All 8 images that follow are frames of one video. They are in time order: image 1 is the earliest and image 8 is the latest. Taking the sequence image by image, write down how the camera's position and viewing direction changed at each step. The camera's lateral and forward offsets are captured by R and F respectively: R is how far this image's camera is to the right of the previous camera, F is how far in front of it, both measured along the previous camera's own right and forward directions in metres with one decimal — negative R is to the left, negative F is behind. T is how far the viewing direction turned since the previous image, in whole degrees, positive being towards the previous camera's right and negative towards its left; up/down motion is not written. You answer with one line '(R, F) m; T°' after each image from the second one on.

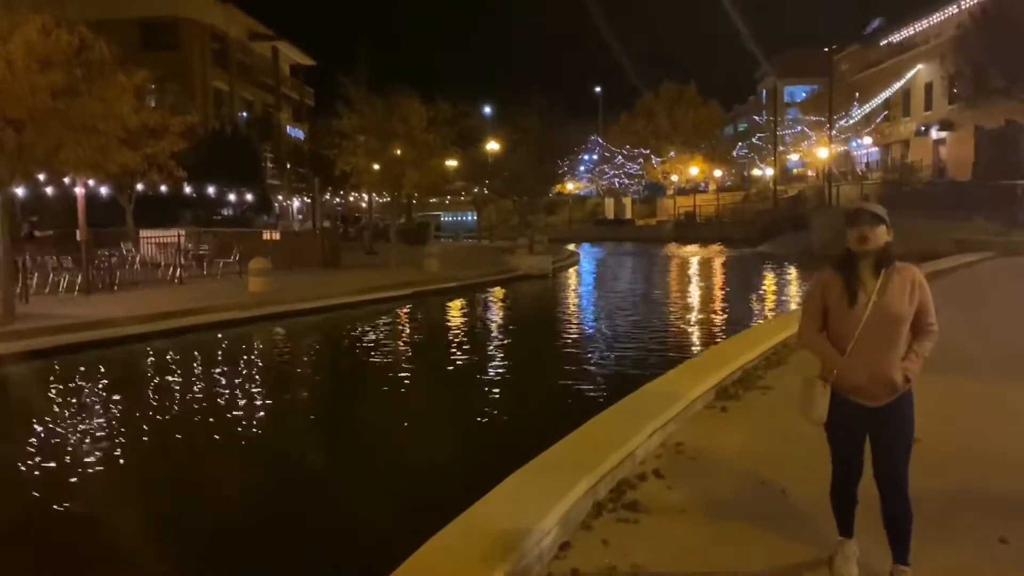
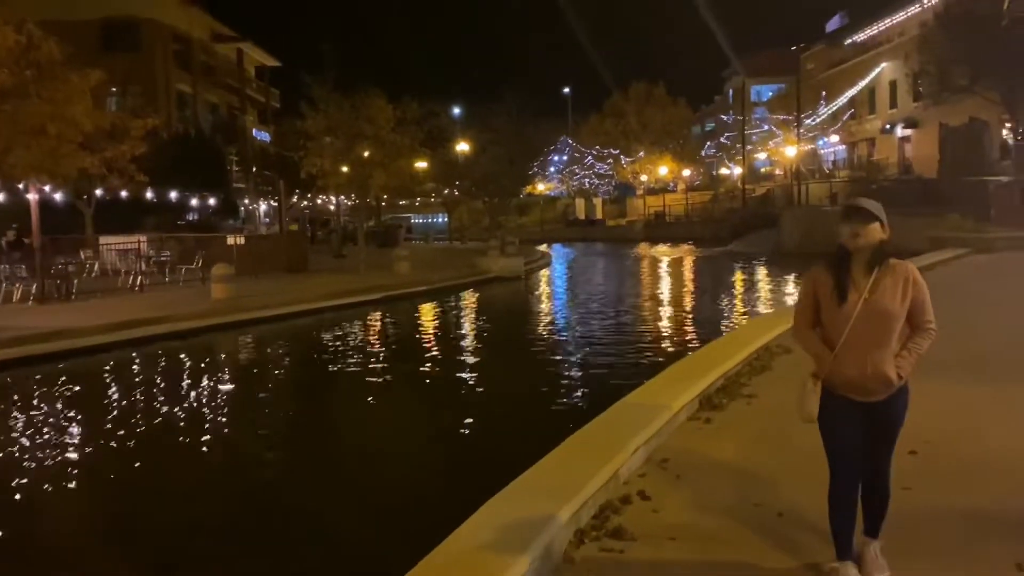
(0.0, +0.3) m; +2°
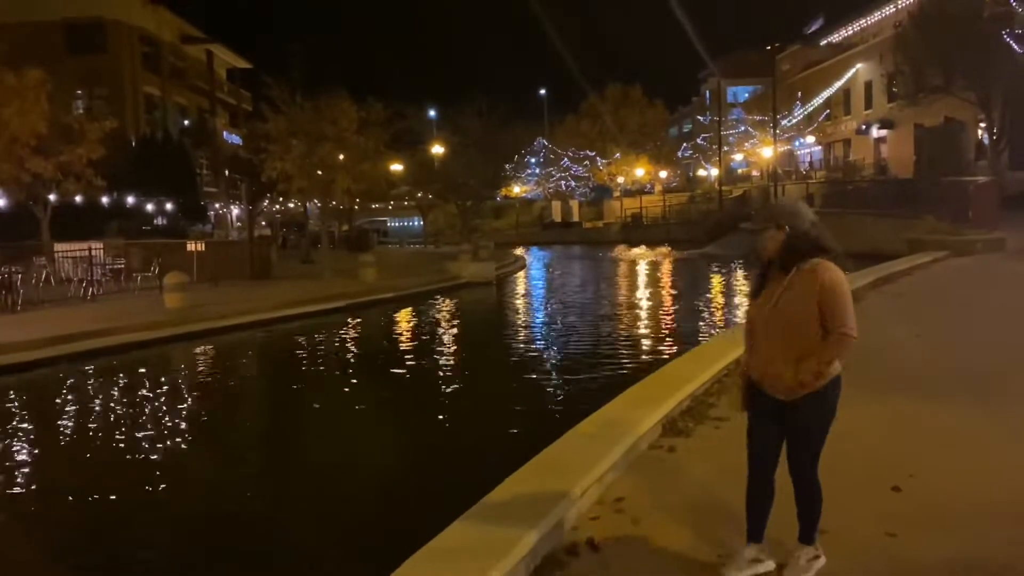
(+0.2, +0.6) m; +1°
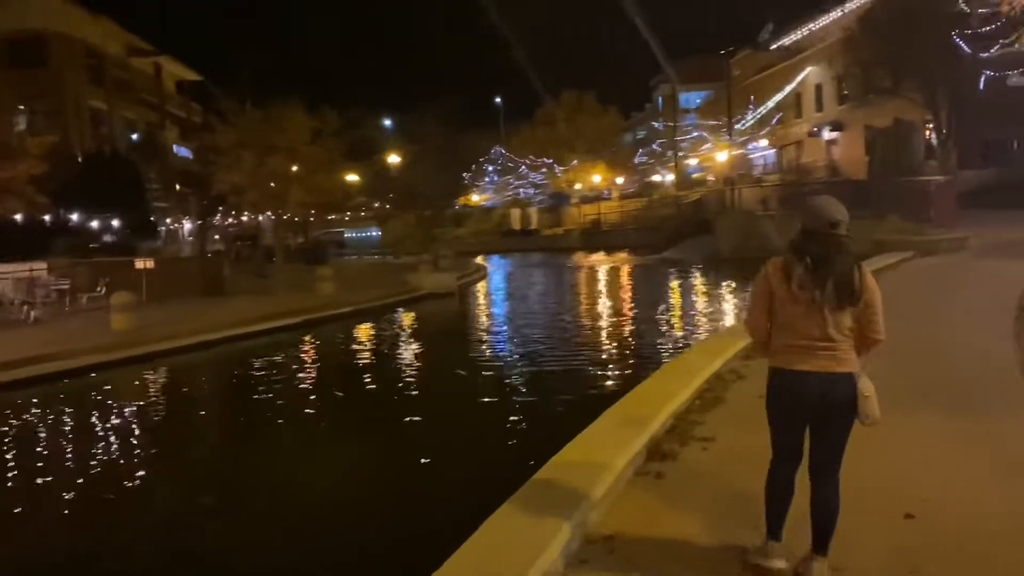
(-0.1, +0.4) m; +3°
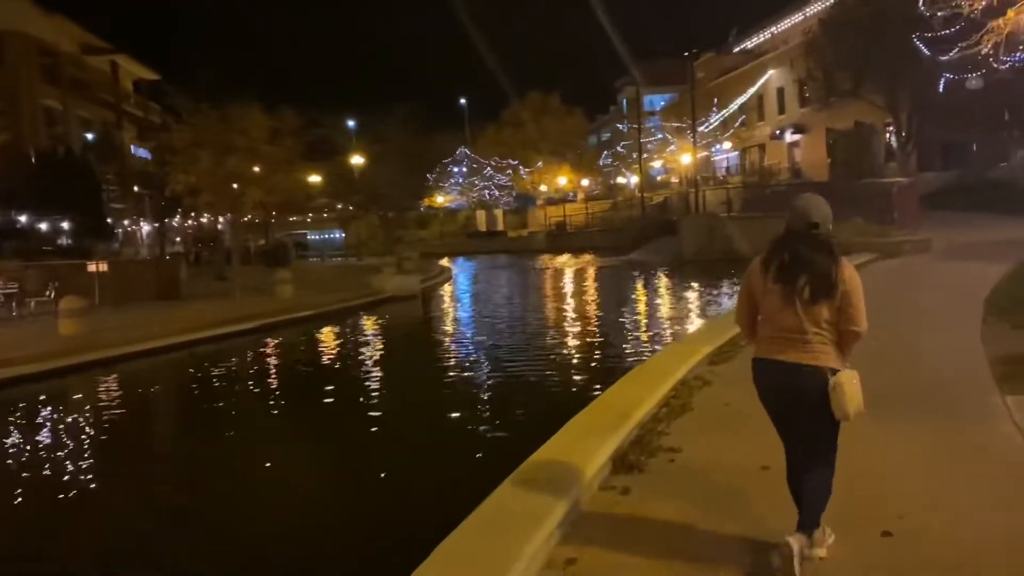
(0.0, +0.3) m; +2°
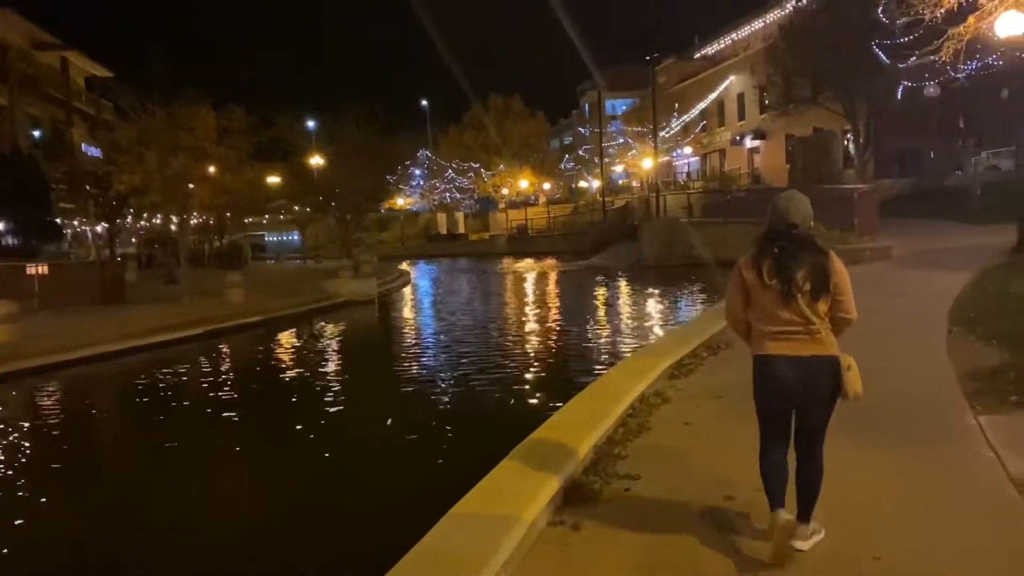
(+0.1, +0.4) m; +2°
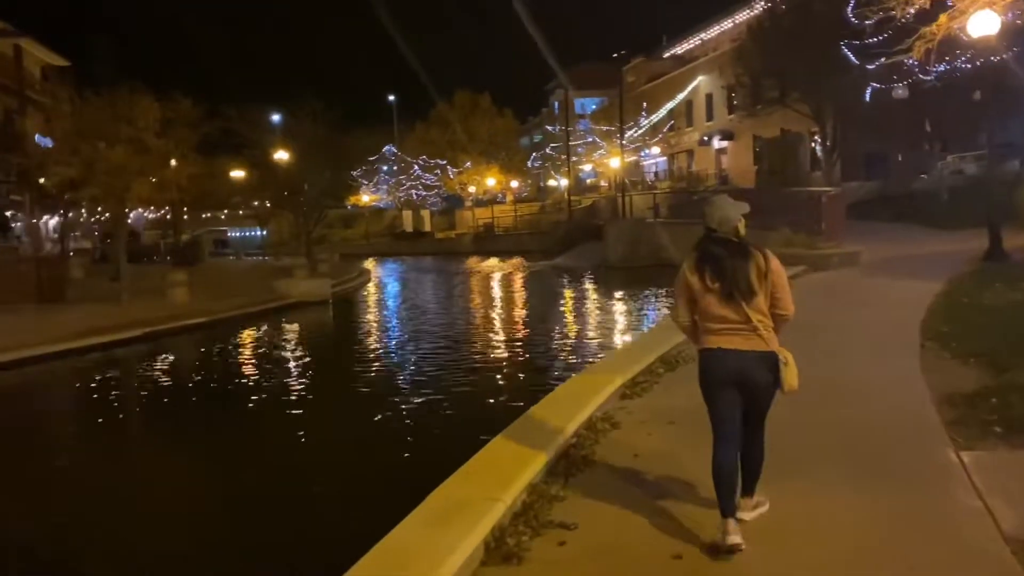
(+0.2, +0.7) m; +2°
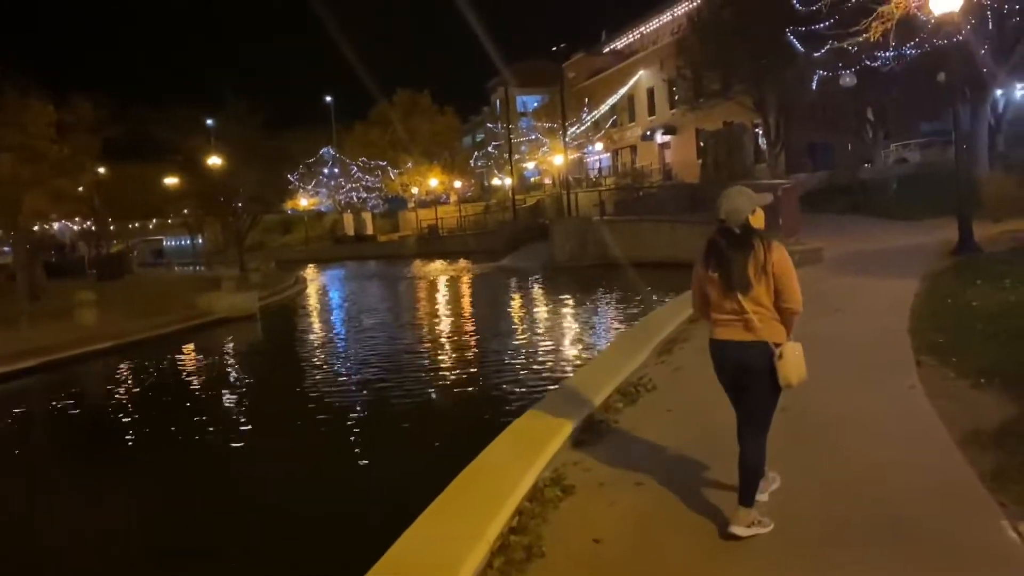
(+0.1, +1.2) m; +3°
